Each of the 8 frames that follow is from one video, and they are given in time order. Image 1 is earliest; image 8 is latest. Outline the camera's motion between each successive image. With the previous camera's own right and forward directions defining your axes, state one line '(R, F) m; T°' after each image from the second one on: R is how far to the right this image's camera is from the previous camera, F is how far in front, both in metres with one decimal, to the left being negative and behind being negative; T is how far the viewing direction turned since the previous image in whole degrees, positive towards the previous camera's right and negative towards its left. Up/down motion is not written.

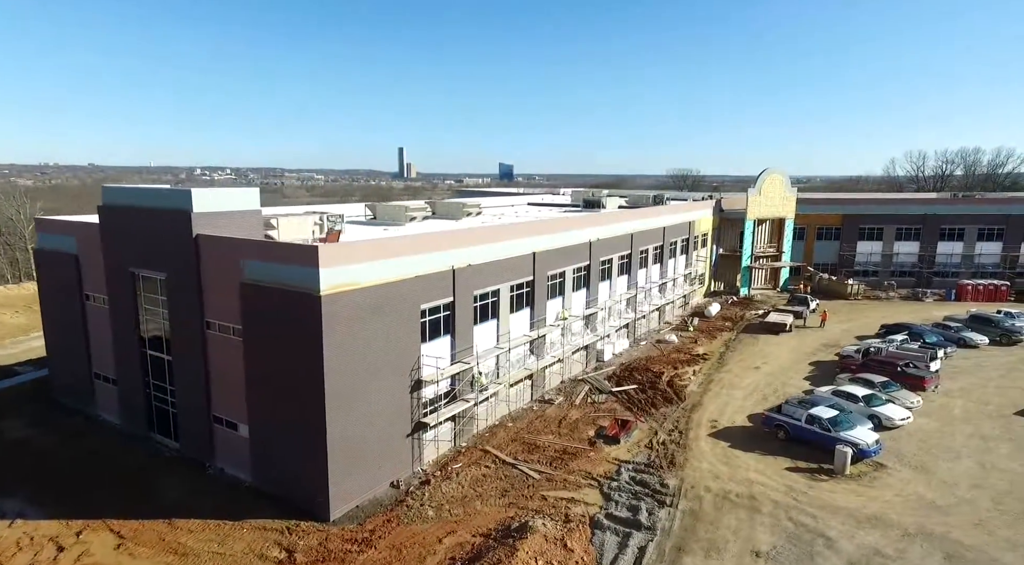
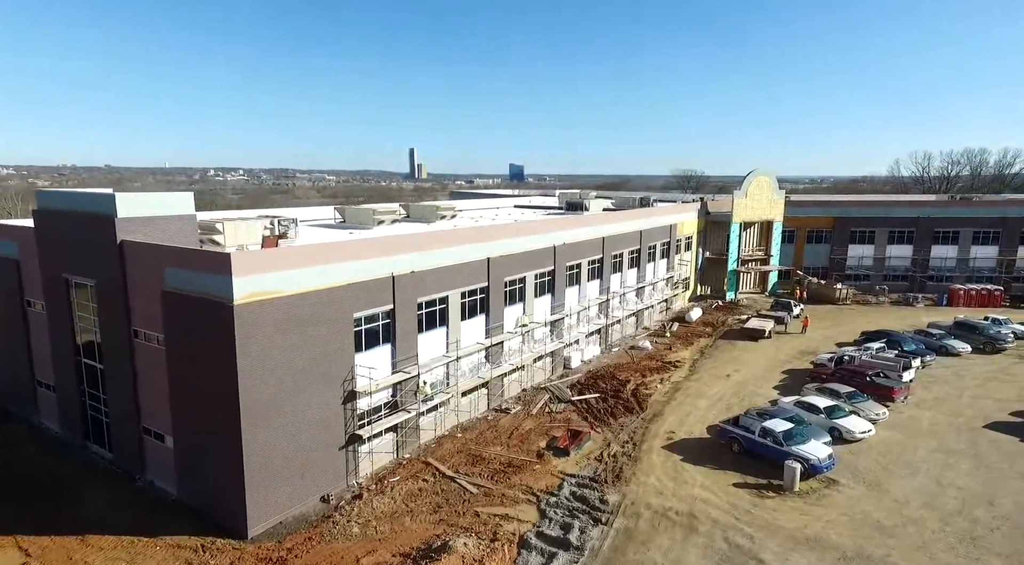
(+2.7, +0.8) m; -1°
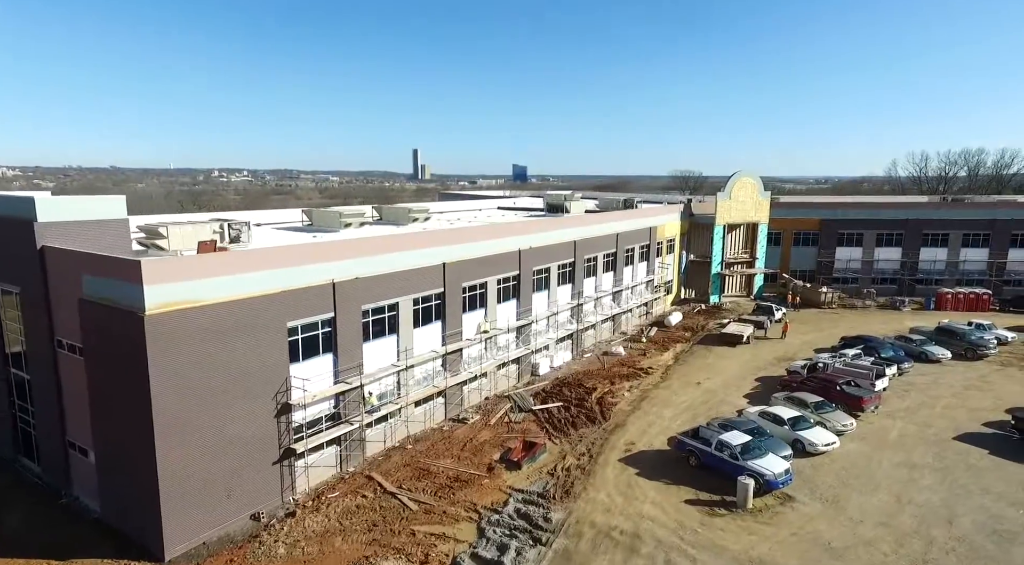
(+2.2, +1.0) m; 0°
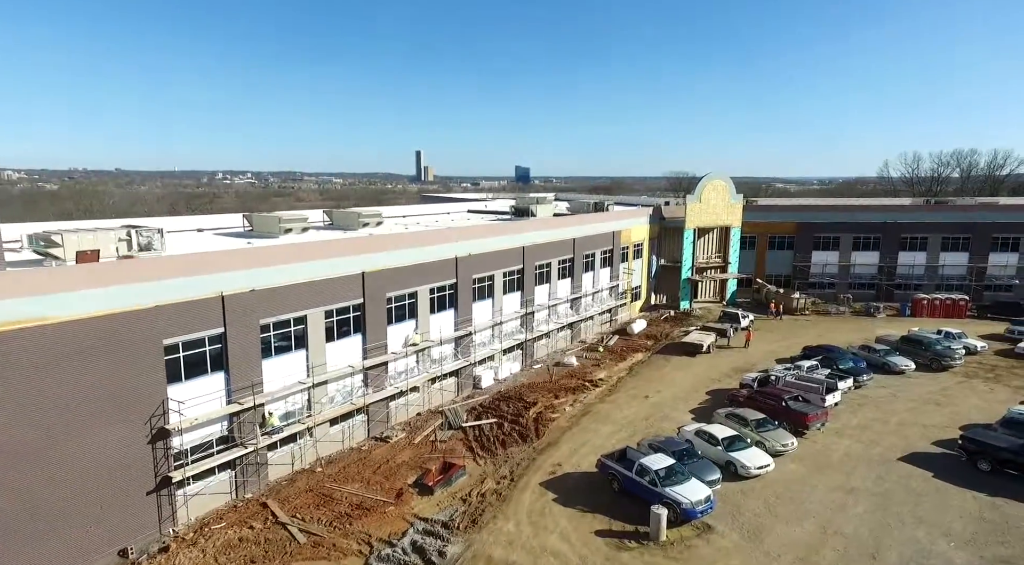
(+3.6, +1.7) m; 0°
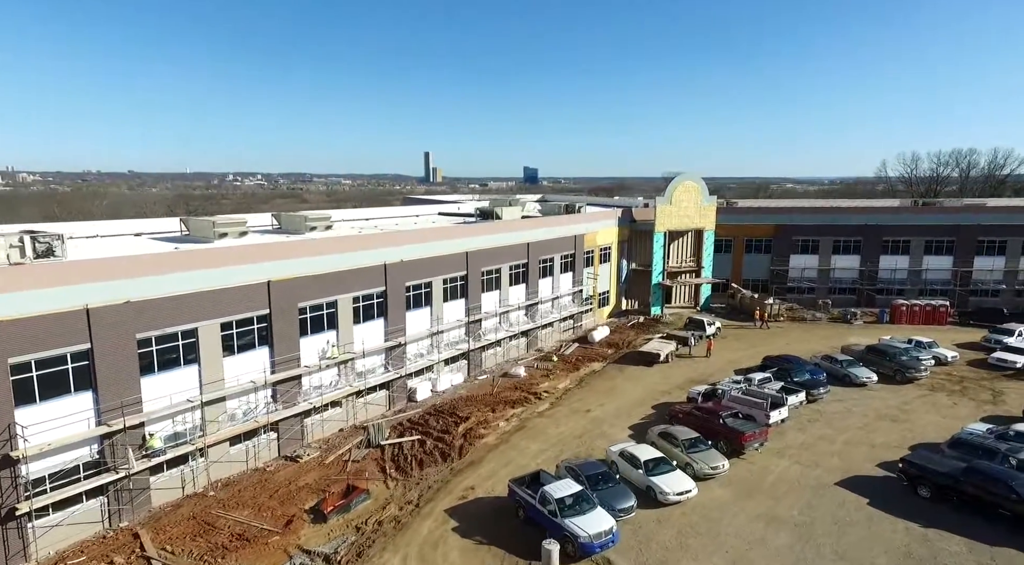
(+3.9, +1.8) m; -1°
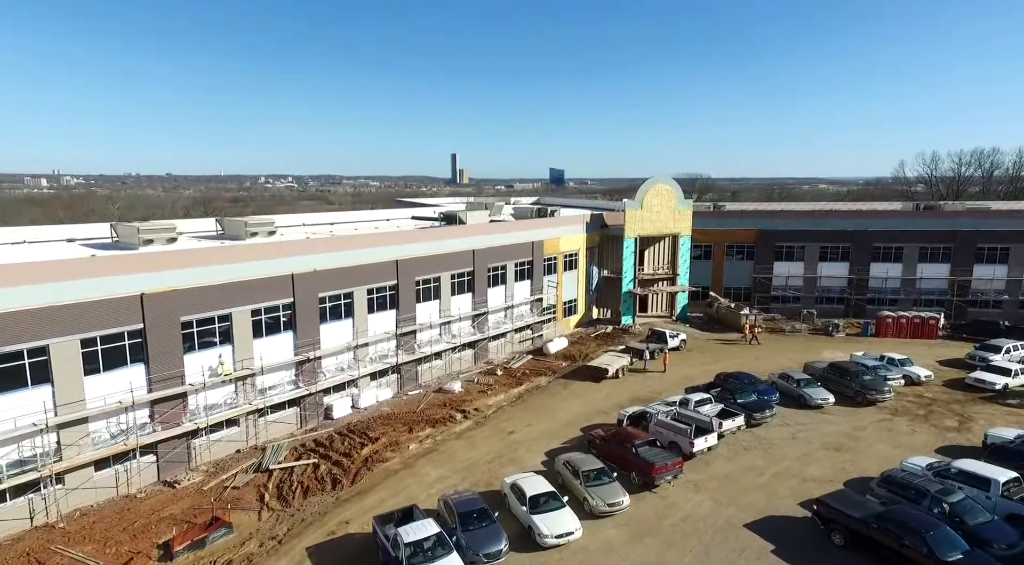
(+5.3, +2.3) m; -2°
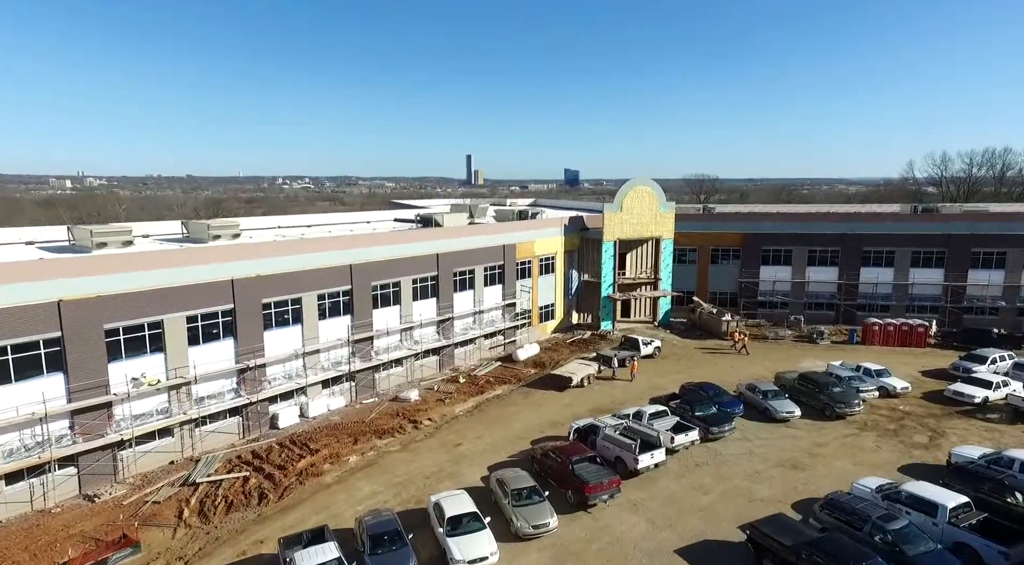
(+3.2, +1.2) m; -1°
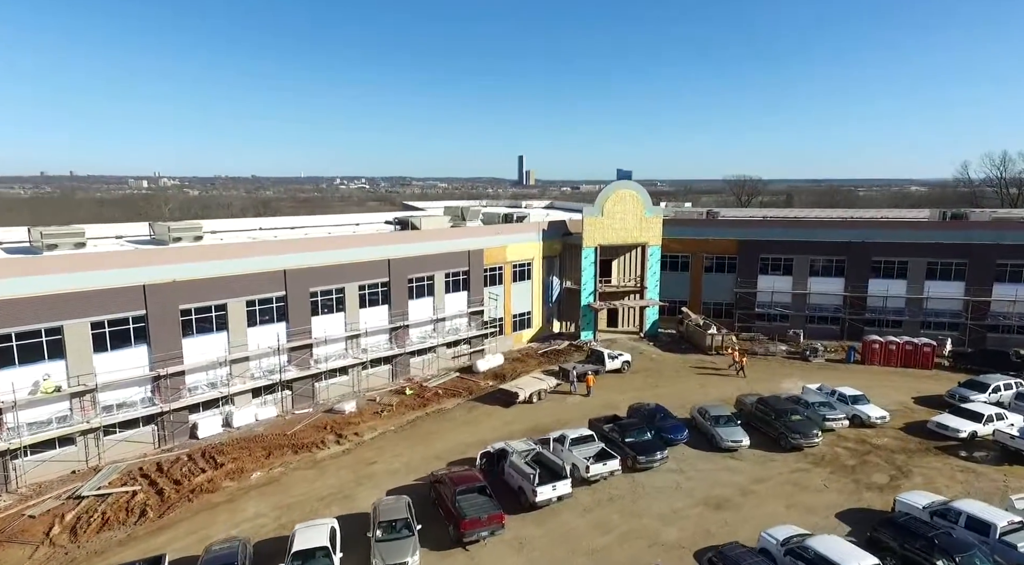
(+5.9, +2.2) m; -4°
